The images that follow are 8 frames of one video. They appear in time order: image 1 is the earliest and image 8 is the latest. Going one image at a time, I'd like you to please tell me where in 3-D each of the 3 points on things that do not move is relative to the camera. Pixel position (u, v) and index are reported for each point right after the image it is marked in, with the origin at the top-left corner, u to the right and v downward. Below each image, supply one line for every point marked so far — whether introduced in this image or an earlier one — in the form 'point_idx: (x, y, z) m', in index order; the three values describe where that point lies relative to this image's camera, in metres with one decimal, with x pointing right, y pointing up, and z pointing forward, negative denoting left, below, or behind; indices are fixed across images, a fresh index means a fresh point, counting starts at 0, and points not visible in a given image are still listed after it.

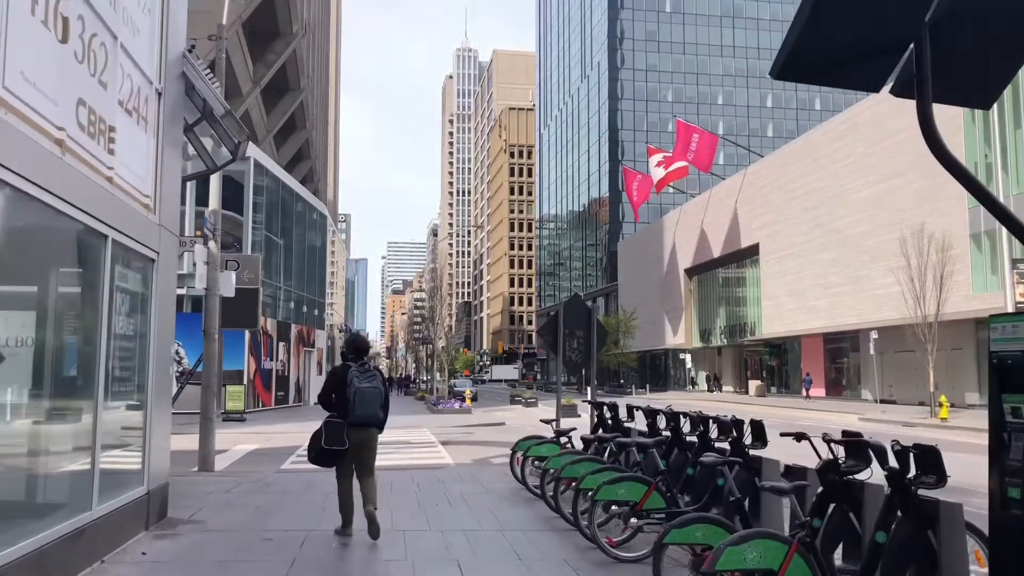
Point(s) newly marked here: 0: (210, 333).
0: (-5.1, -0.8, +13.3) m
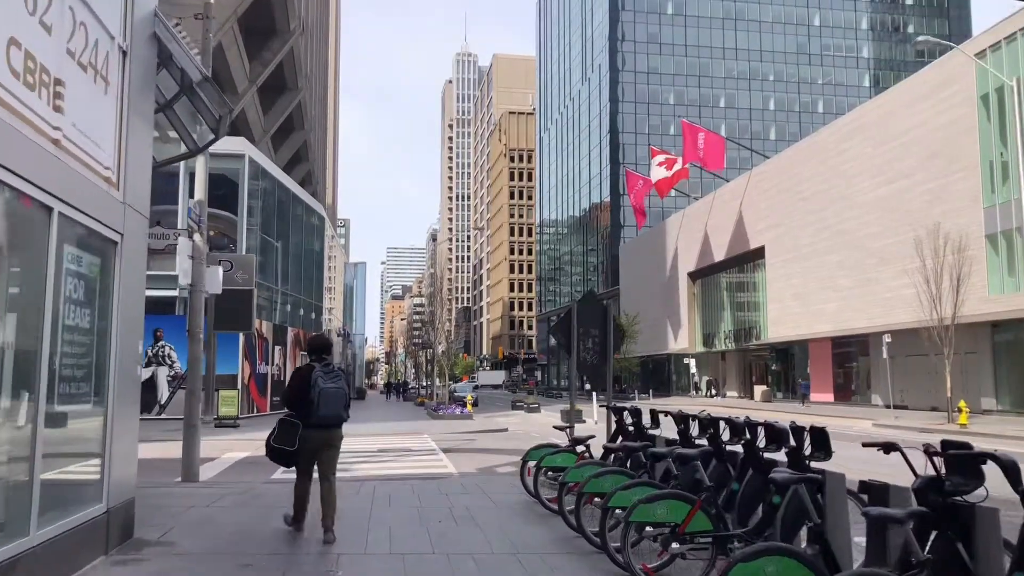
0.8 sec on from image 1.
0: (-5.0, -0.7, +12.4) m
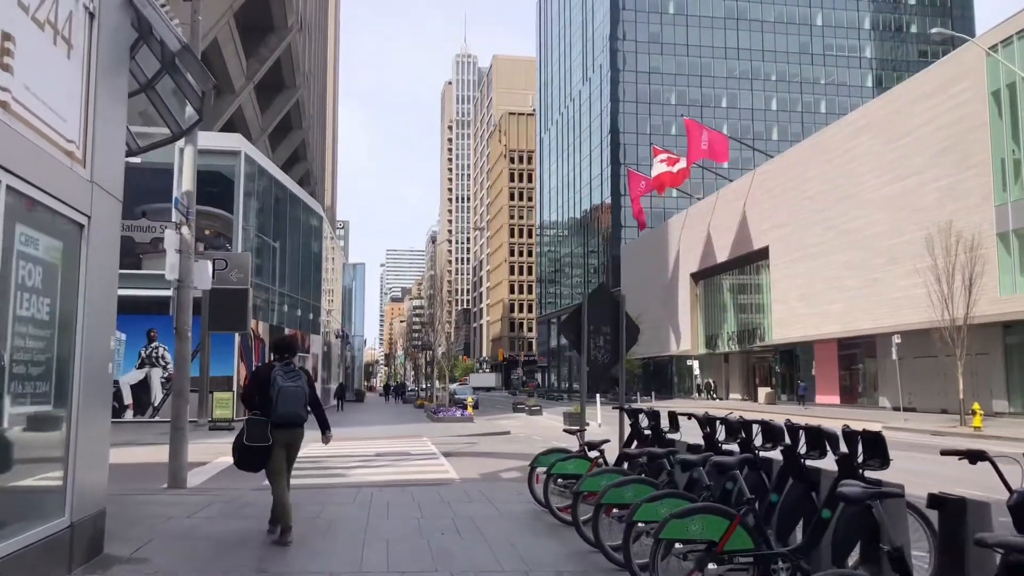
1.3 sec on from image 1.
0: (-4.9, -0.6, +11.7) m
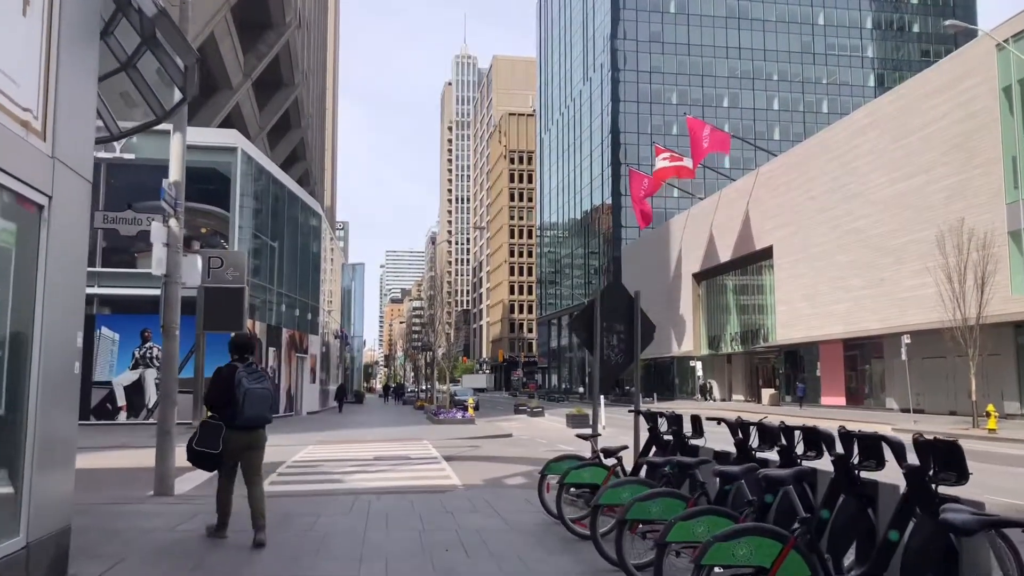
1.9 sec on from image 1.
0: (-4.8, -0.6, +11.1) m
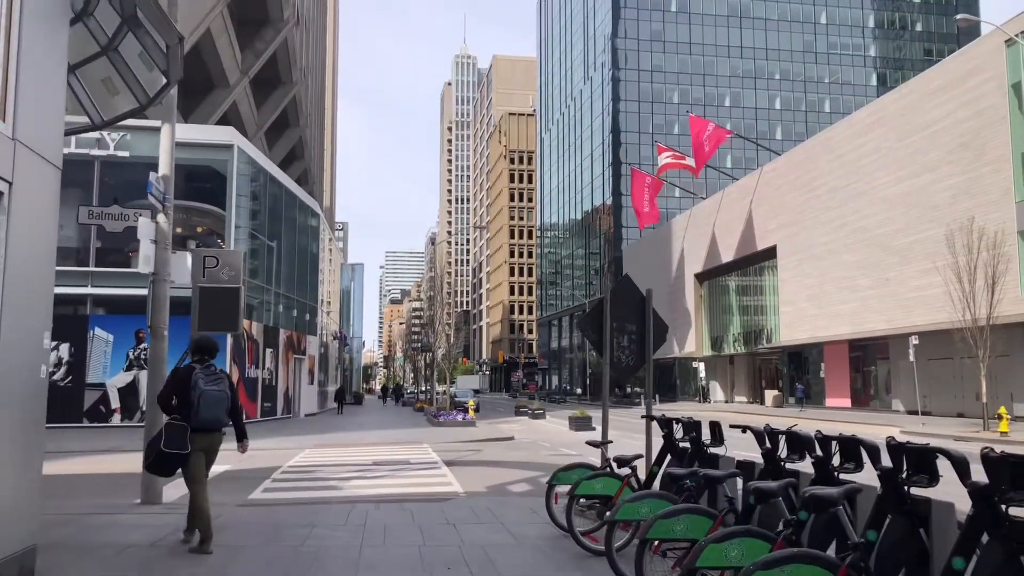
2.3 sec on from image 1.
0: (-4.8, -0.6, +10.6) m
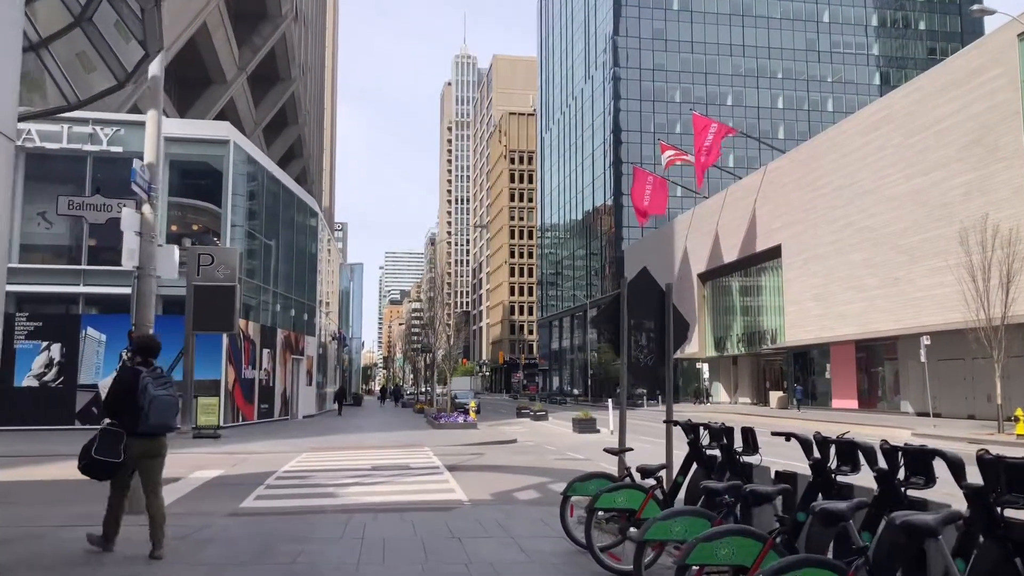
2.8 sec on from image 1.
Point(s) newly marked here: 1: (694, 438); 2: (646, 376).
0: (-4.7, -0.5, +10.0) m
1: (+1.6, -1.3, +6.8) m
2: (+1.4, -0.9, +8.1) m
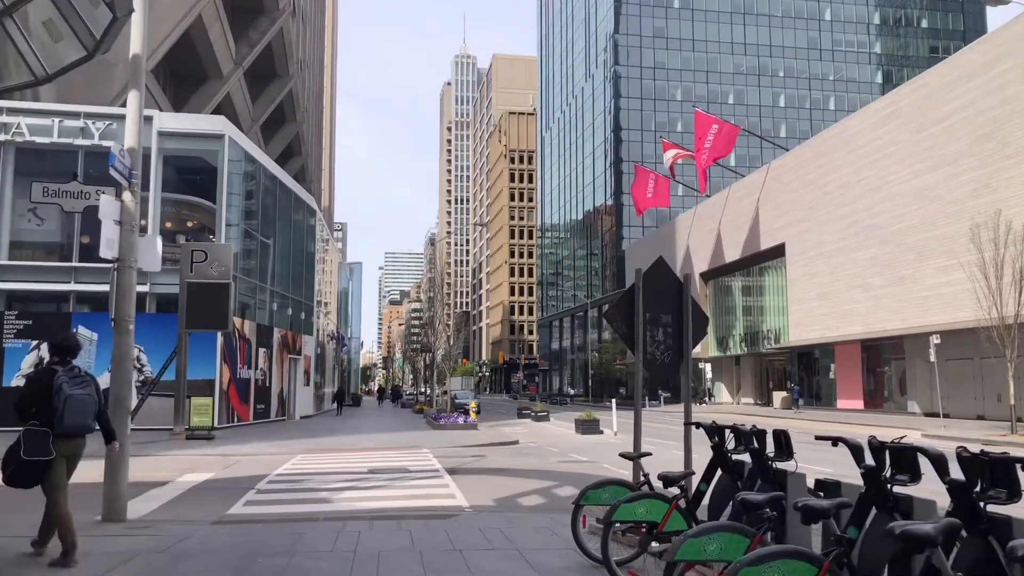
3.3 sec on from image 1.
0: (-4.6, -0.4, +9.4) m
1: (+1.6, -1.2, +6.2) m
2: (+1.4, -0.8, +7.5) m
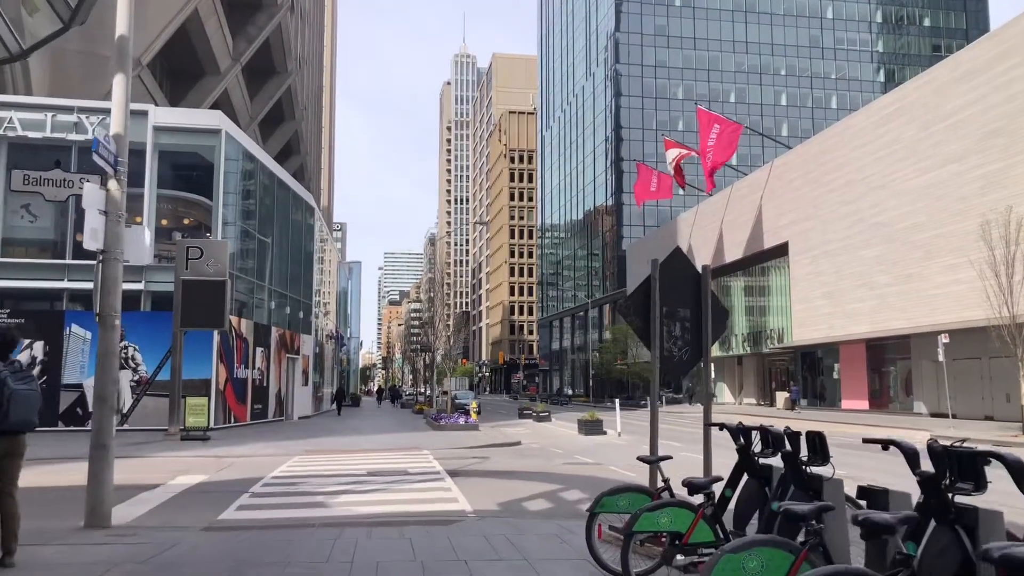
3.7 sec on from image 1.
0: (-4.5, -0.3, +8.9) m
1: (+1.7, -1.1, +5.7) m
2: (+1.5, -0.7, +7.0) m
